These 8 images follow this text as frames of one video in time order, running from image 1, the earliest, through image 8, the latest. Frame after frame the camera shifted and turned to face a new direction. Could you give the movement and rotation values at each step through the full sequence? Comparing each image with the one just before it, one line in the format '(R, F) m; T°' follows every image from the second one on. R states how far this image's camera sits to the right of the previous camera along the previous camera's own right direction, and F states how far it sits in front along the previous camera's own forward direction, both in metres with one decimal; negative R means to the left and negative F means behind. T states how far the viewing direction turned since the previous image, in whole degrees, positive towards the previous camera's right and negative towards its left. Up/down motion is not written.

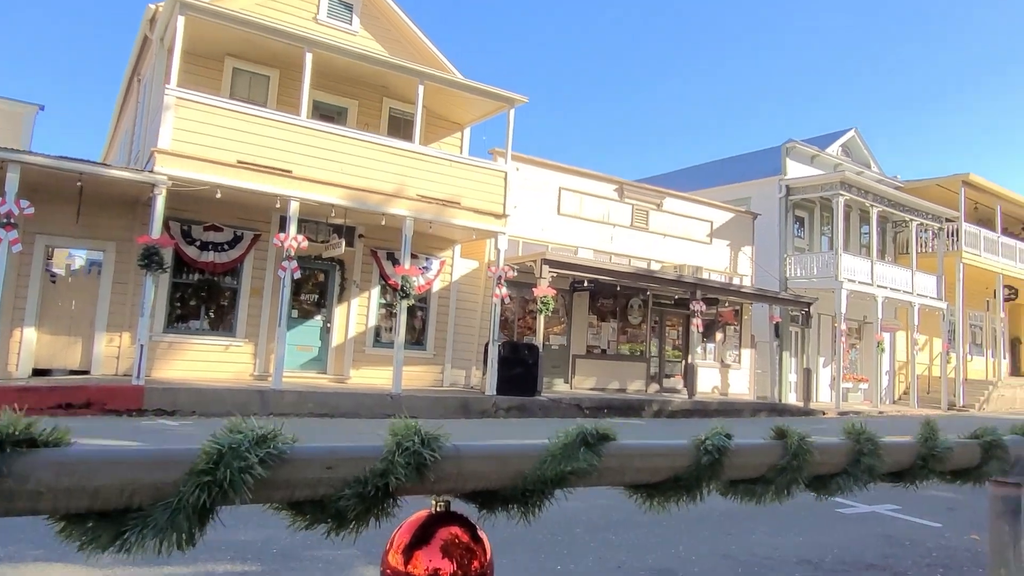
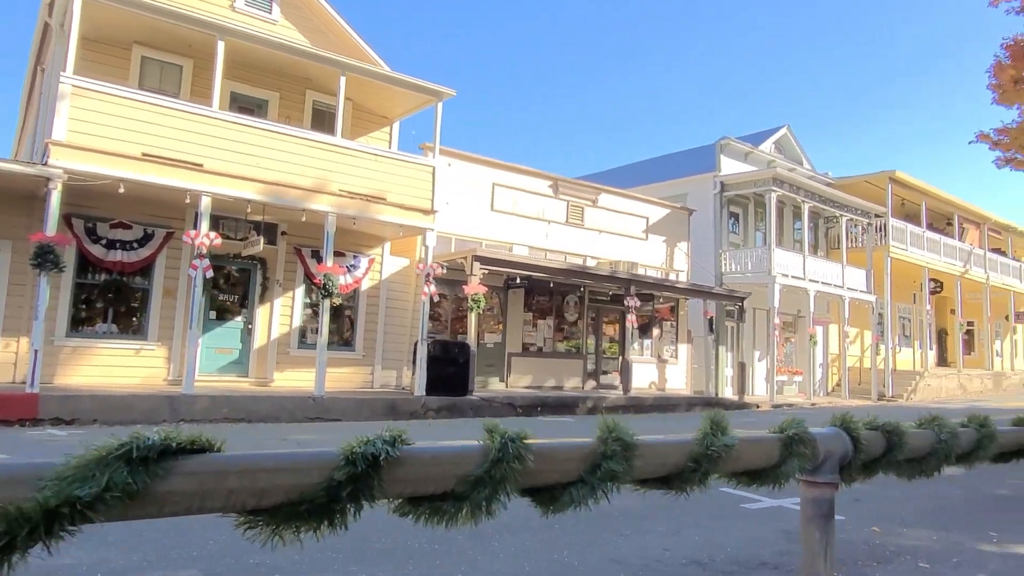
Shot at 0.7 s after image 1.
(+0.3, +0.2) m; +4°
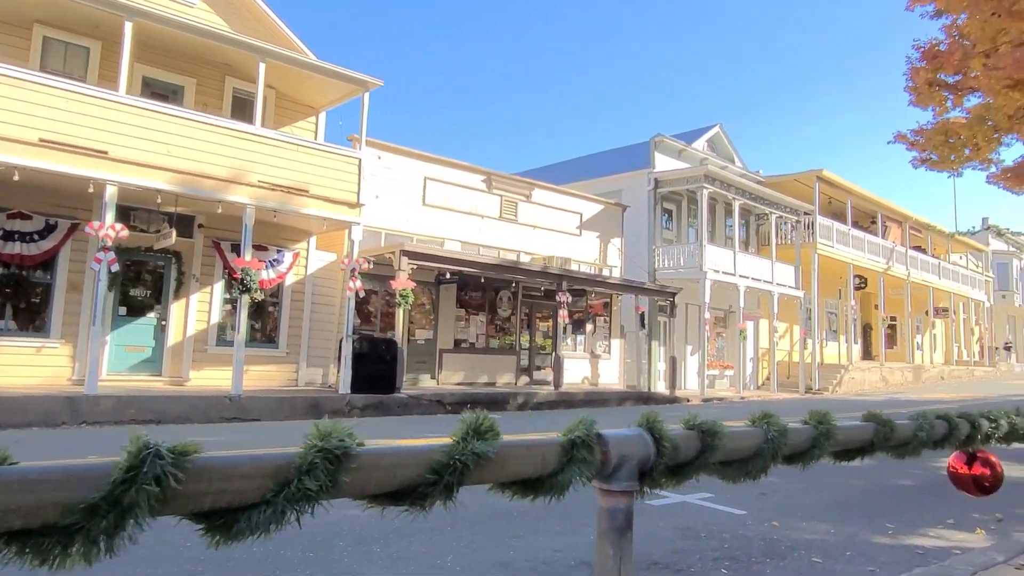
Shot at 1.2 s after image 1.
(+0.2, +0.1) m; +4°
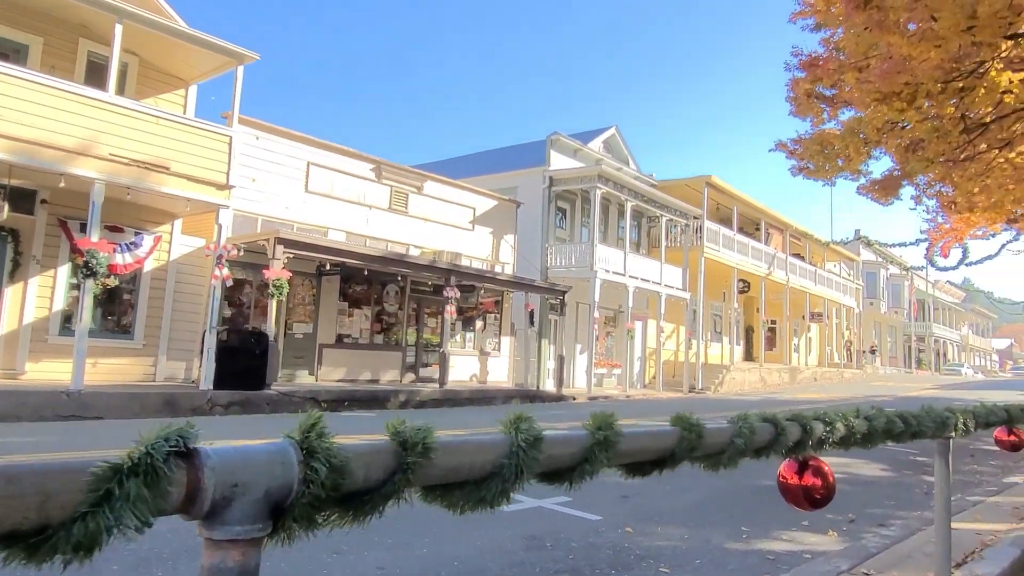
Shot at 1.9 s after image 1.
(+0.3, +0.3) m; +8°
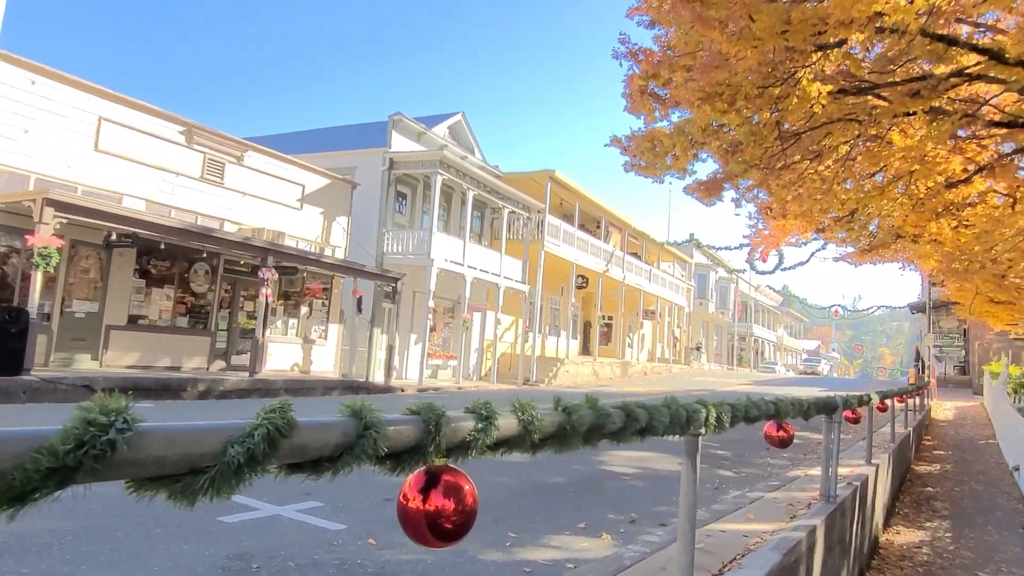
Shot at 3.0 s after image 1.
(+0.5, +0.5) m; +11°
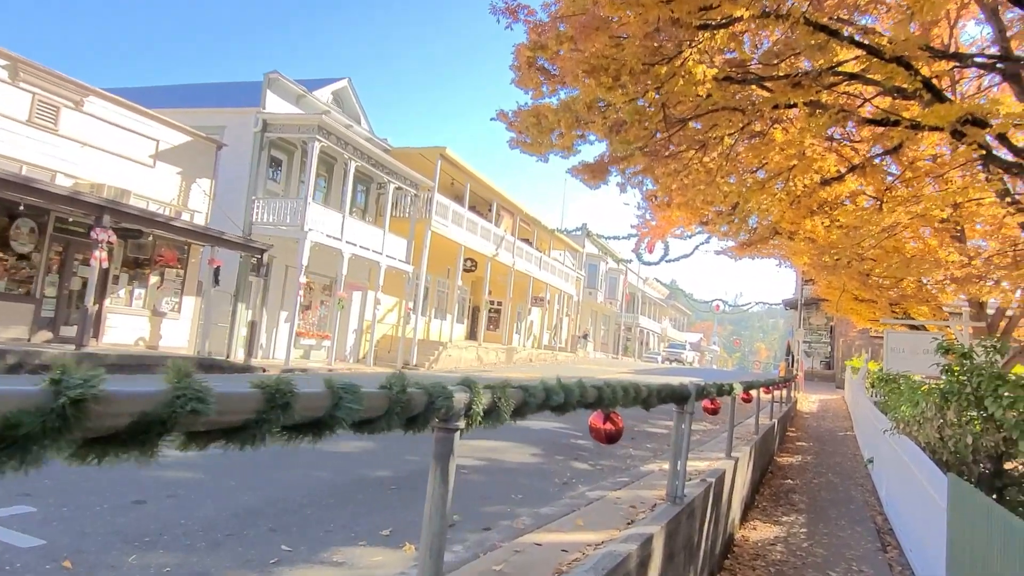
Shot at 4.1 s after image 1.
(+0.4, +0.6) m; +8°
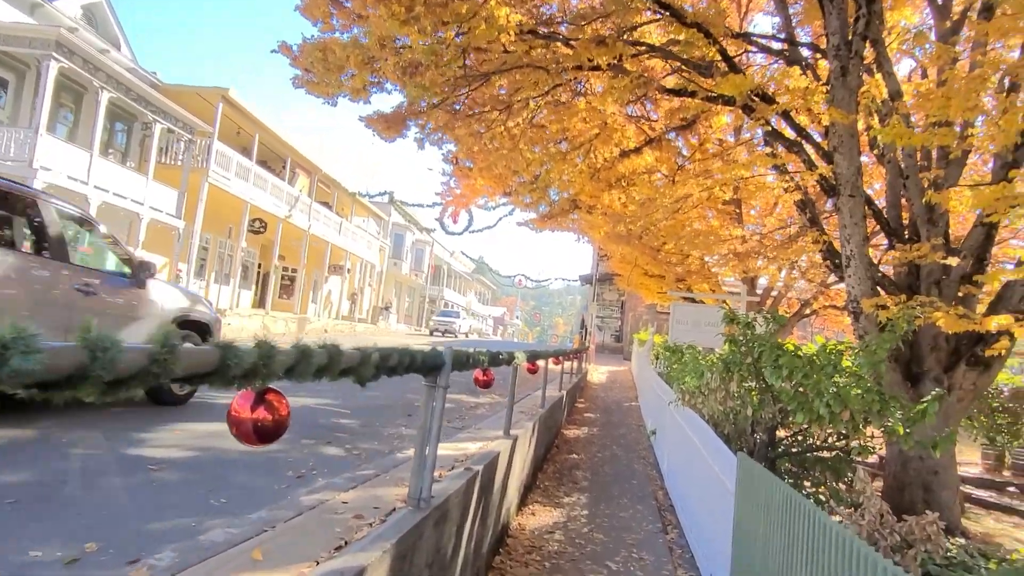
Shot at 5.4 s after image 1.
(+0.4, +0.9) m; +15°
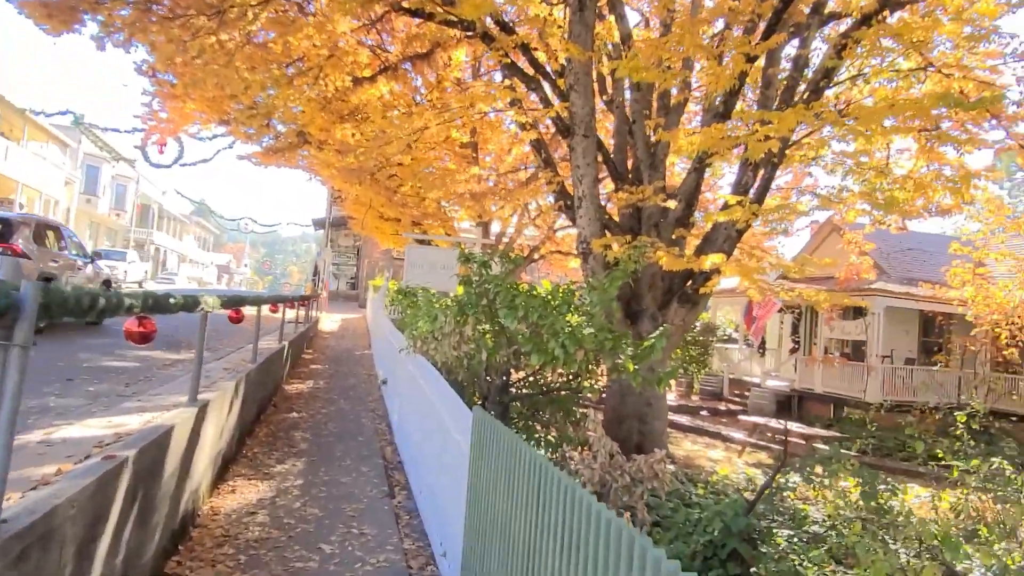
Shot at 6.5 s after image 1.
(+0.2, +0.7) m; +21°
